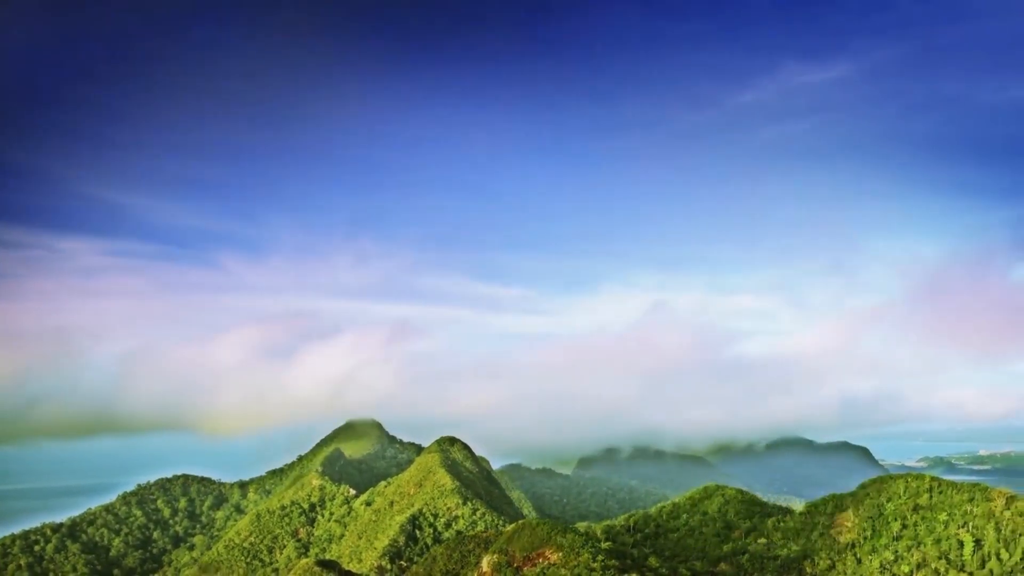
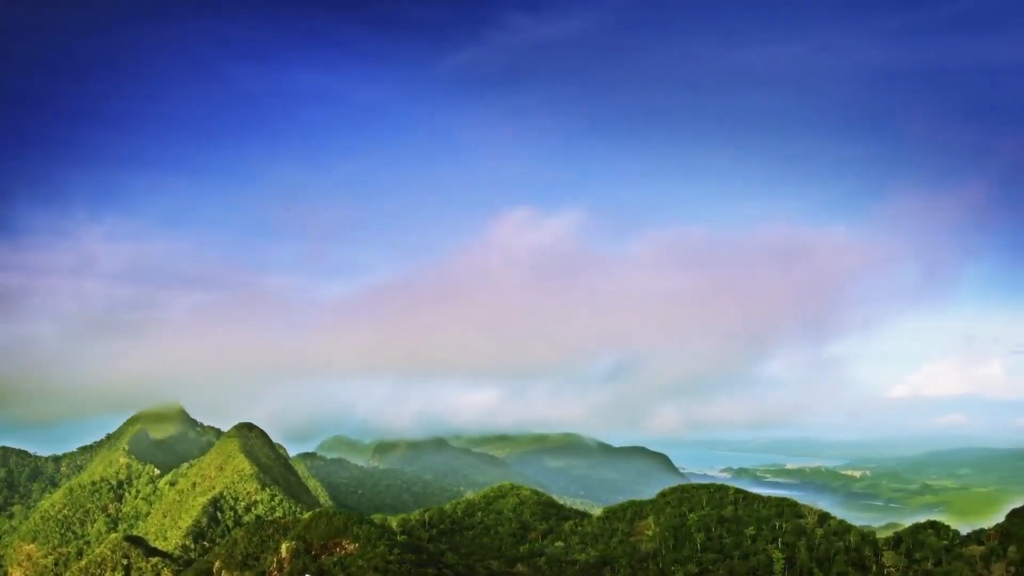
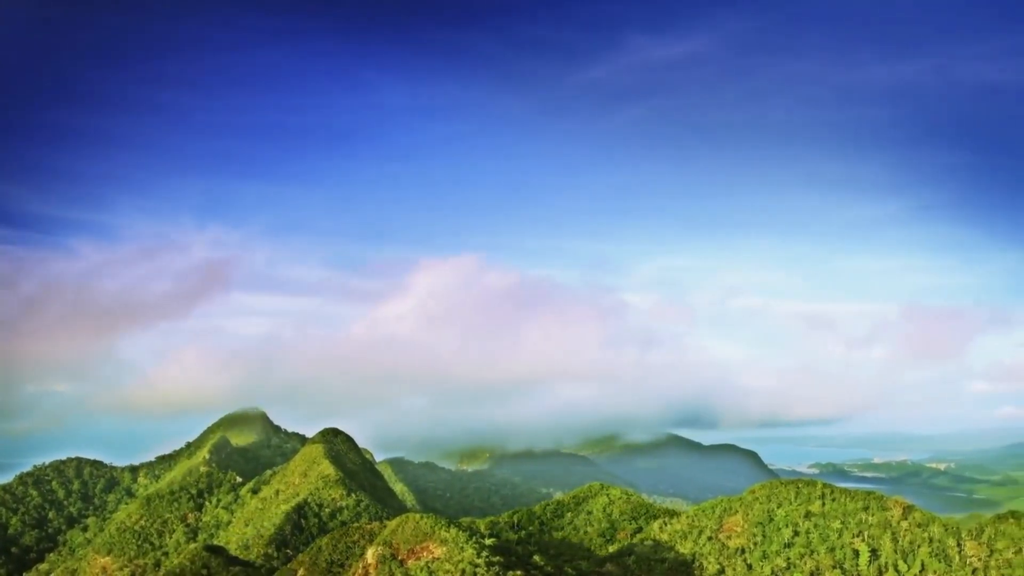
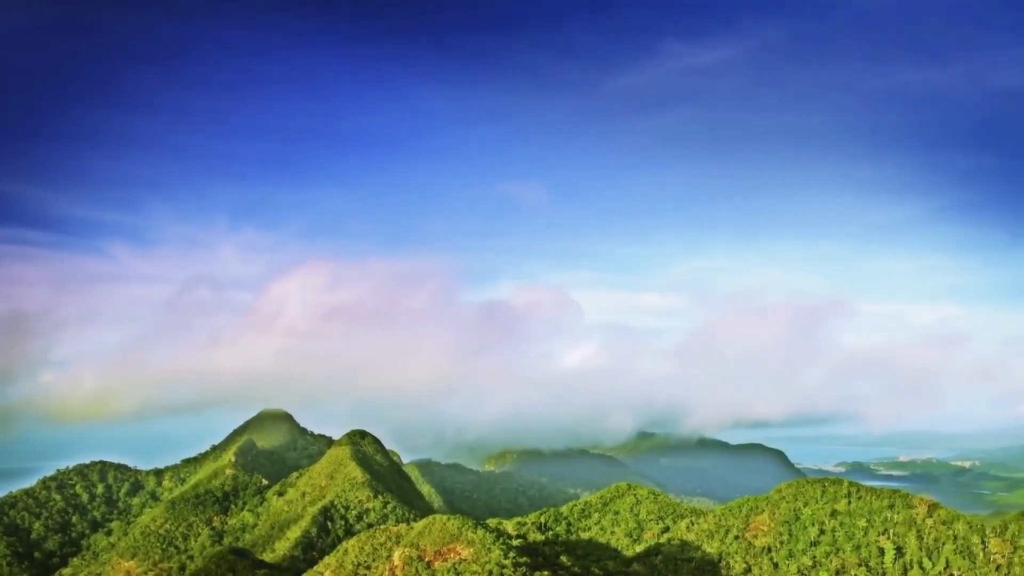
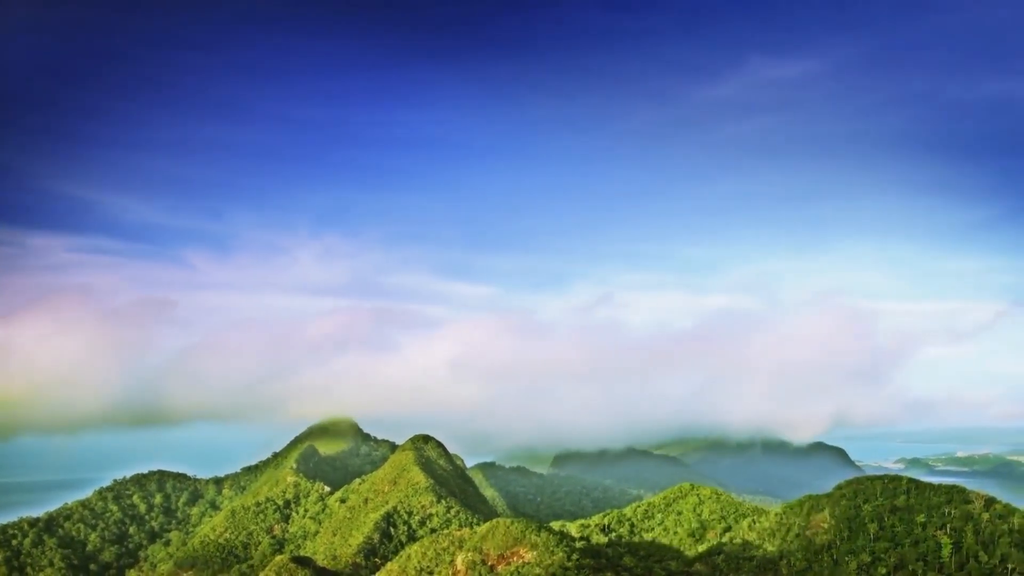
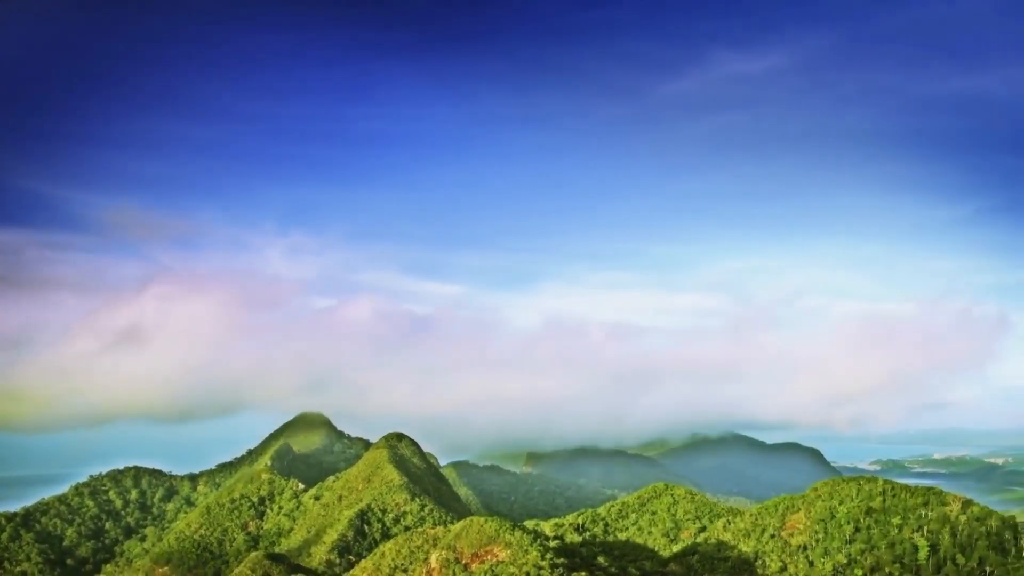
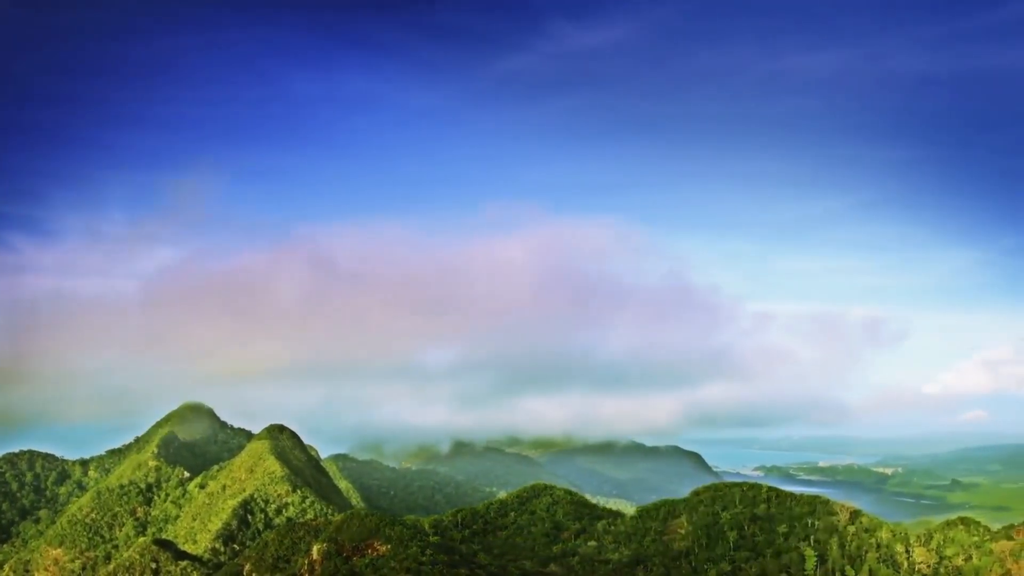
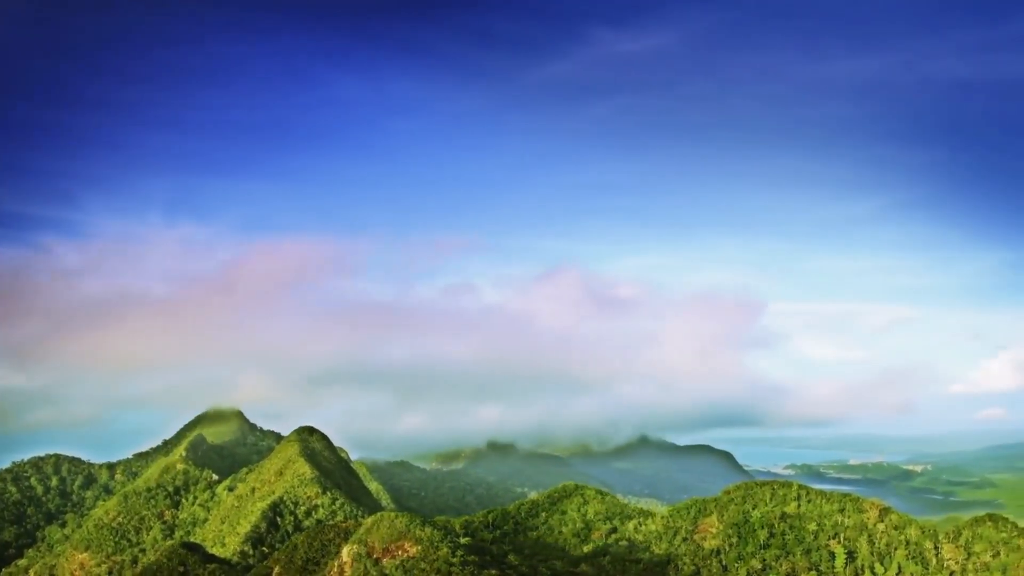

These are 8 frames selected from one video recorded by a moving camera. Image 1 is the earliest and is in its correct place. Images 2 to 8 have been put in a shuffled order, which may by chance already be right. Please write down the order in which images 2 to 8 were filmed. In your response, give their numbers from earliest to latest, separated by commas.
5, 6, 4, 3, 8, 7, 2
